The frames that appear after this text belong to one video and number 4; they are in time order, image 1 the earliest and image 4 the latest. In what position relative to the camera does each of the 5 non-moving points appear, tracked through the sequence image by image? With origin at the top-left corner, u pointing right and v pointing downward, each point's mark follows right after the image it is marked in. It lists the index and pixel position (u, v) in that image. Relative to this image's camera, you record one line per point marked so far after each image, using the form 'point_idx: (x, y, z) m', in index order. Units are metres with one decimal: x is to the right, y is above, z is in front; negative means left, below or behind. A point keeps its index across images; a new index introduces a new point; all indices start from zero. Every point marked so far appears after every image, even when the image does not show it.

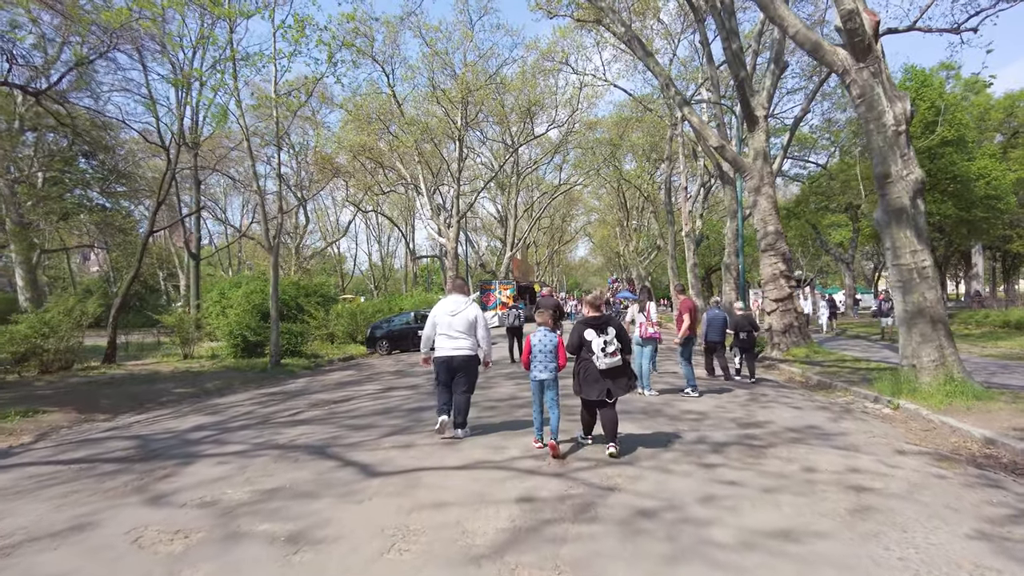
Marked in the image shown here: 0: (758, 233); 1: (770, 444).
0: (+6.4, +1.4, +17.0) m
1: (+2.5, -1.5, +6.3) m
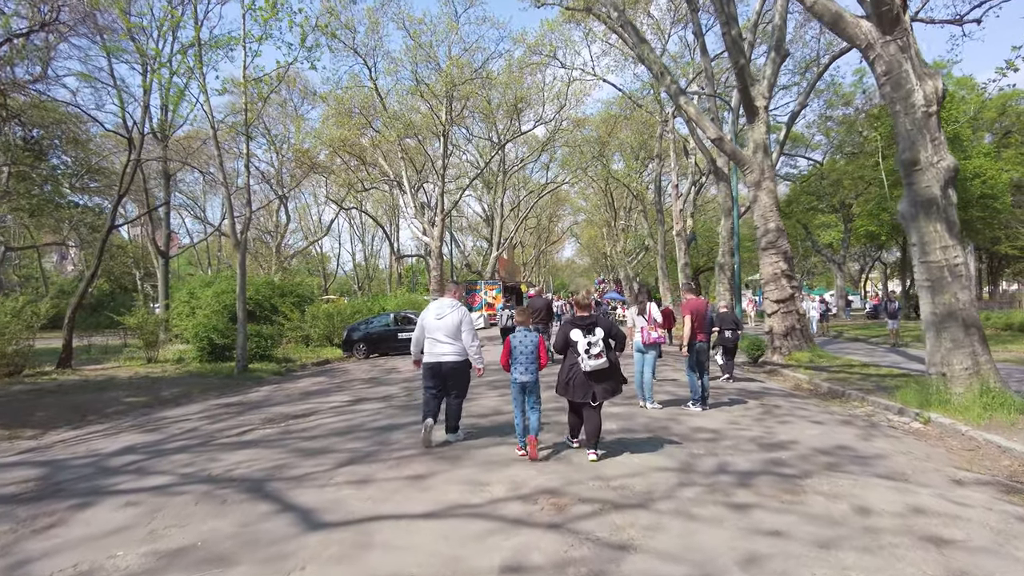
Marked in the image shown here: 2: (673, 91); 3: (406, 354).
0: (+6.1, +1.4, +16.0) m
1: (+2.4, -1.5, +5.3) m
2: (+4.2, +5.1, +16.7) m
3: (-3.0, -1.9, +18.3) m
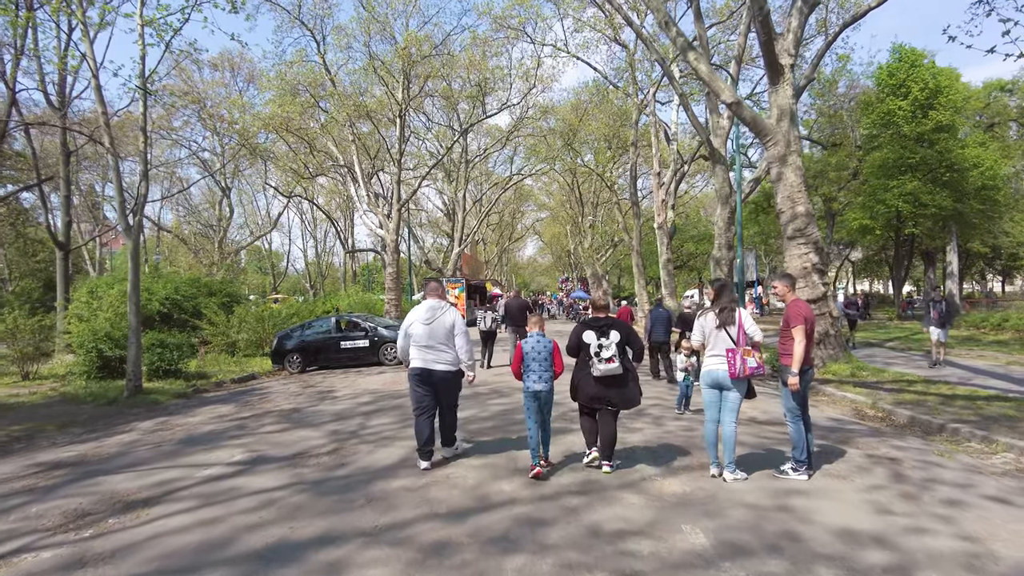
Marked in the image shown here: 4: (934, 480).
0: (+5.5, +1.5, +13.2) m
1: (+2.5, -1.5, +2.3) m
2: (+3.6, +5.1, +13.7) m
3: (-3.7, -1.8, +14.9) m
4: (+3.4, -1.6, +5.2) m
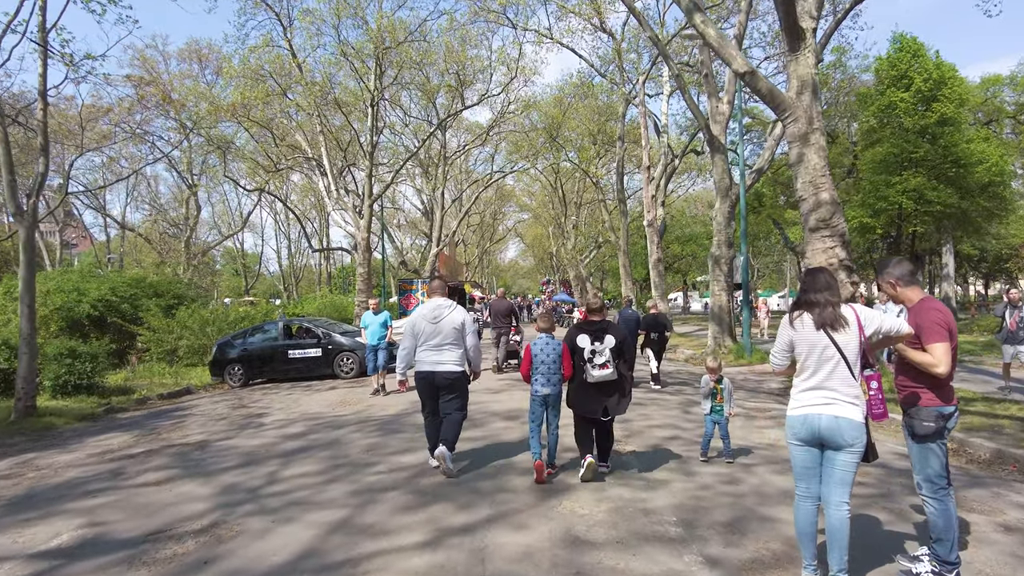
0: (+5.1, +1.5, +11.4) m
1: (+2.4, -1.4, +0.3) m
2: (+3.2, +5.1, +11.9) m
3: (-4.1, -1.8, +12.8) m
4: (+3.2, -1.5, +3.3) m
